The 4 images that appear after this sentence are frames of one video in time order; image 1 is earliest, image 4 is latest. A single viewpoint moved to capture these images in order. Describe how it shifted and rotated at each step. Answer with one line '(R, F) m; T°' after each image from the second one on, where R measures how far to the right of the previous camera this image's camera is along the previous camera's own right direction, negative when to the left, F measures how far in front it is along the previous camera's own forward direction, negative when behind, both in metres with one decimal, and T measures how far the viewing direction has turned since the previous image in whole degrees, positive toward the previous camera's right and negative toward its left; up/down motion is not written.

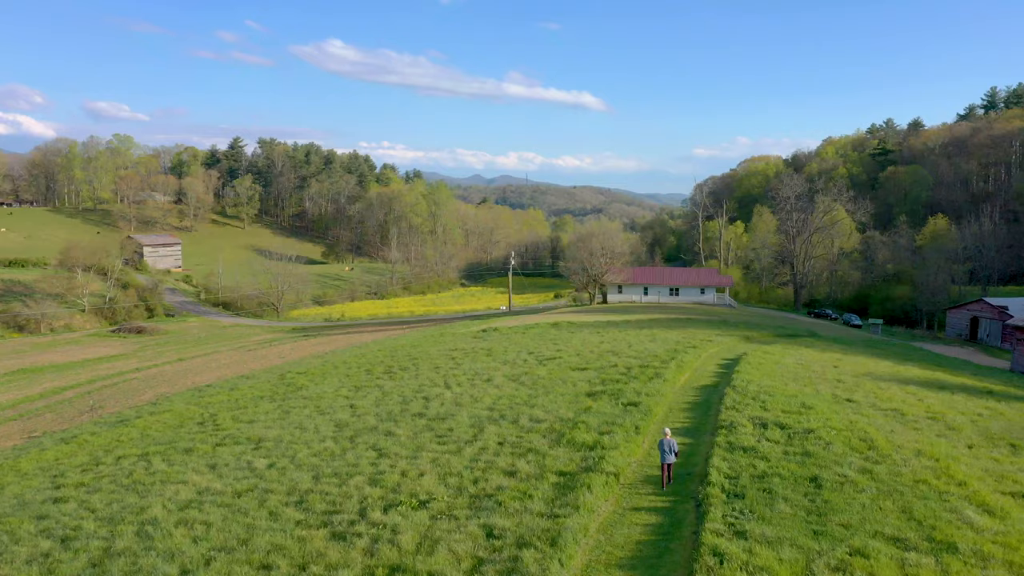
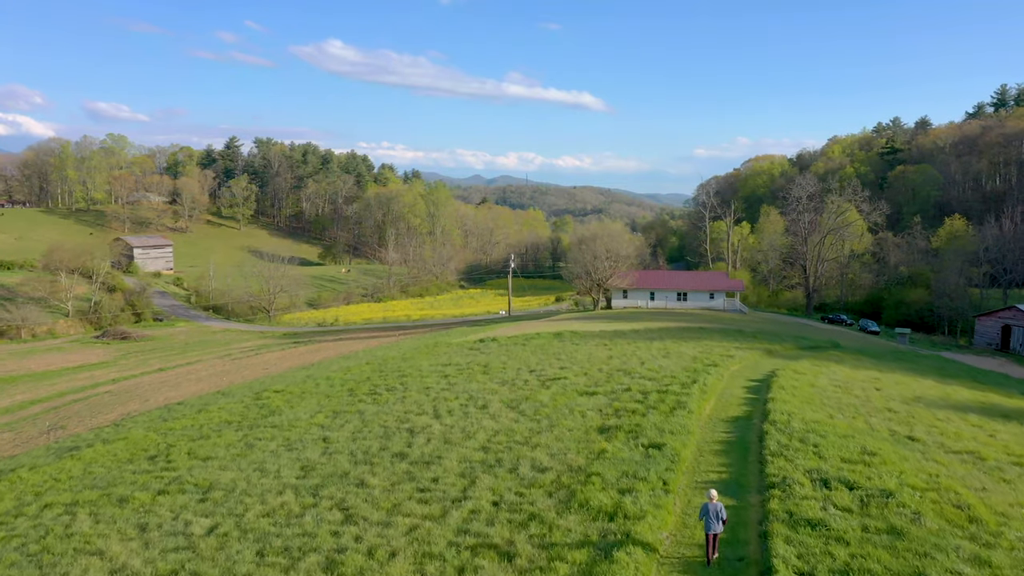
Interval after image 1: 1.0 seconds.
(0.0, +2.3) m; 0°
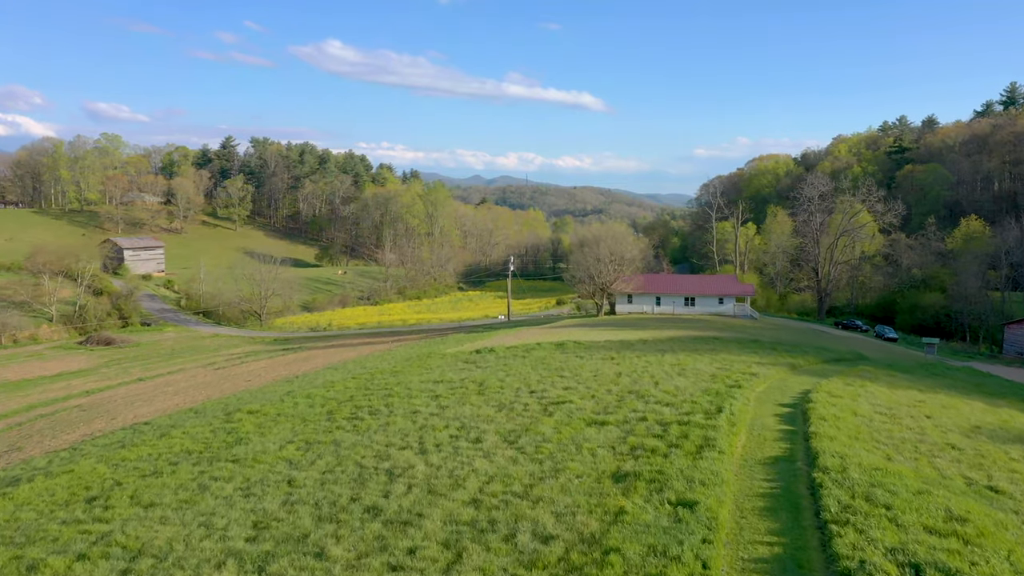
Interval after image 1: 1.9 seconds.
(0.0, +2.2) m; 0°
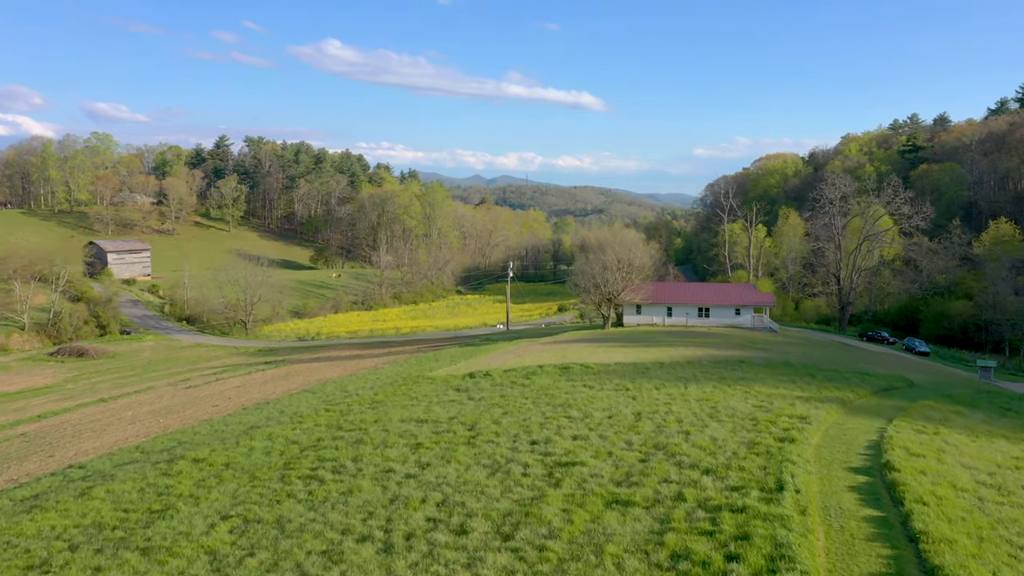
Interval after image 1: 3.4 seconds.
(+0.1, +3.4) m; 0°
